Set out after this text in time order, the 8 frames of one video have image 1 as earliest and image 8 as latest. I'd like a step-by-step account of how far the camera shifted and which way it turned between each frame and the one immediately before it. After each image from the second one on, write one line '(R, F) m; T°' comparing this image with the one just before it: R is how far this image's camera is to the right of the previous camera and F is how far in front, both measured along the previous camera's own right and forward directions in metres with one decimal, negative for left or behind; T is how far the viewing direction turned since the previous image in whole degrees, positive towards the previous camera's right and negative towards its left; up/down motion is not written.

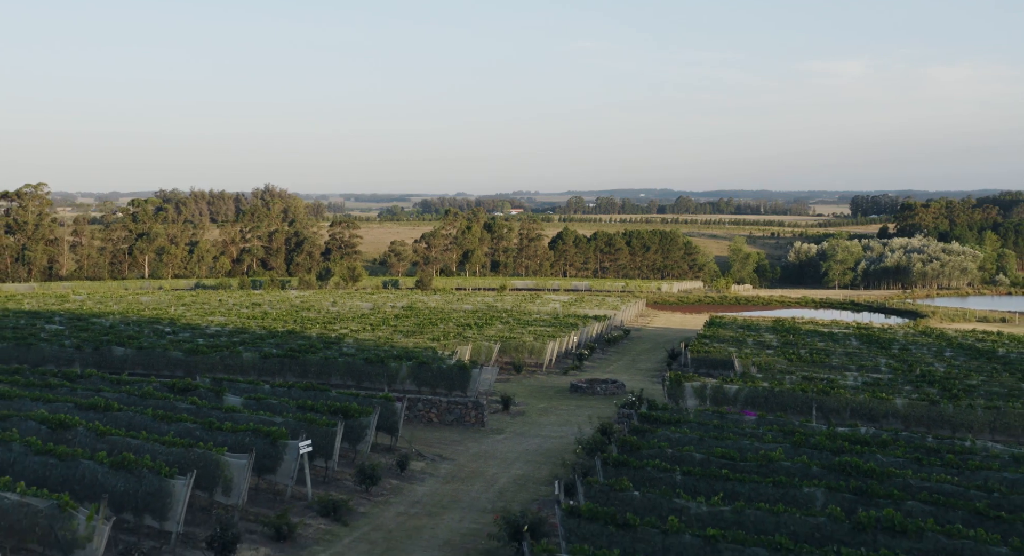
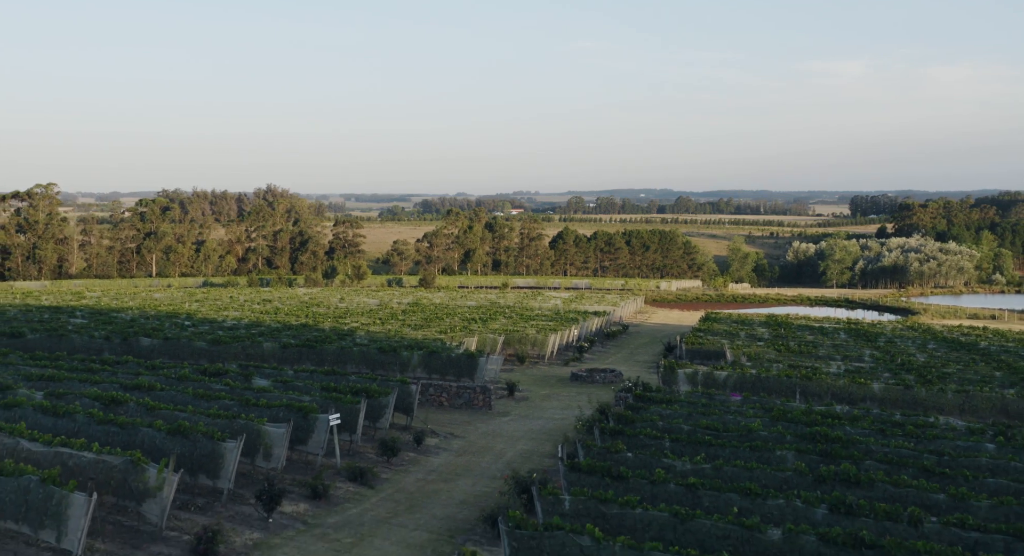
(-0.2, -2.1) m; 0°
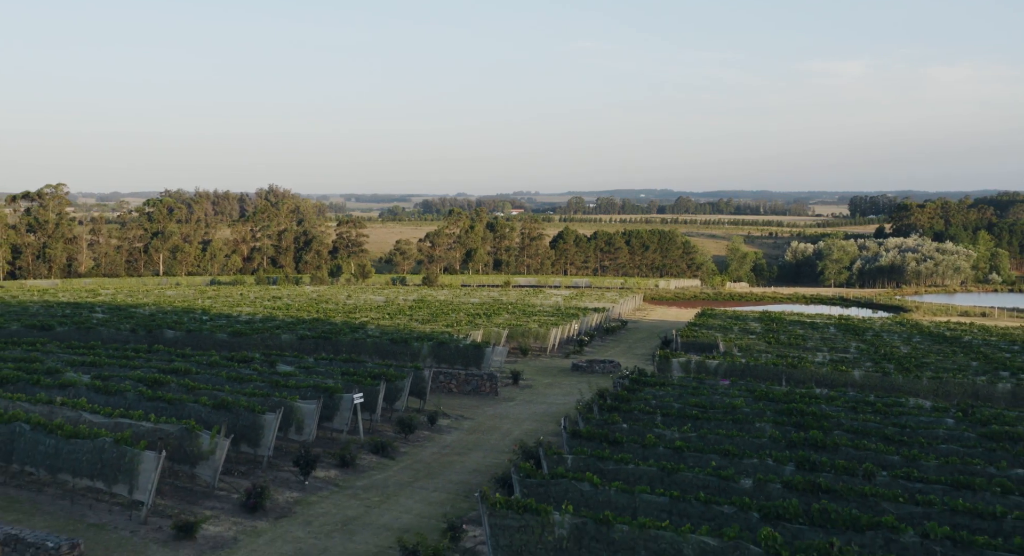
(-0.2, -2.1) m; 0°
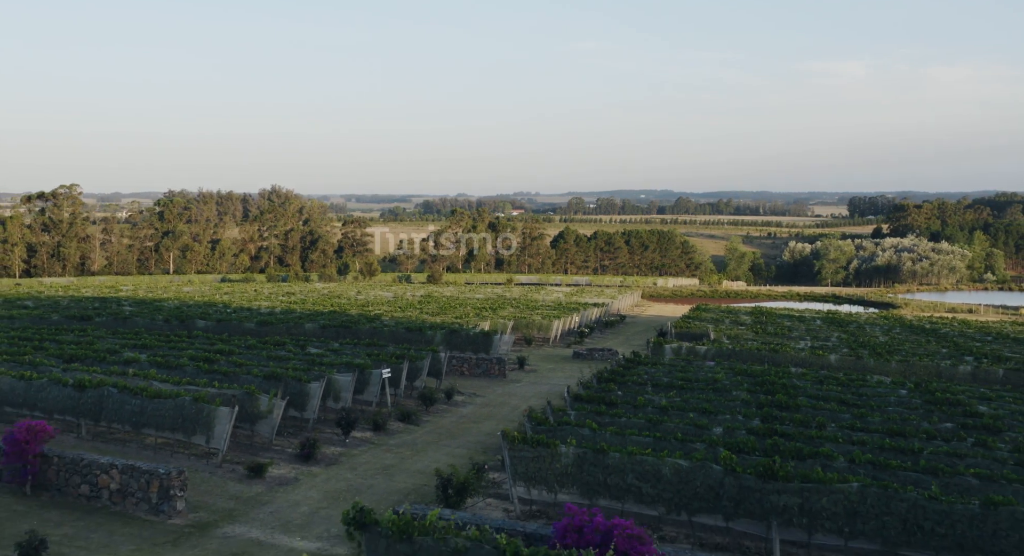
(-0.2, -3.1) m; 0°
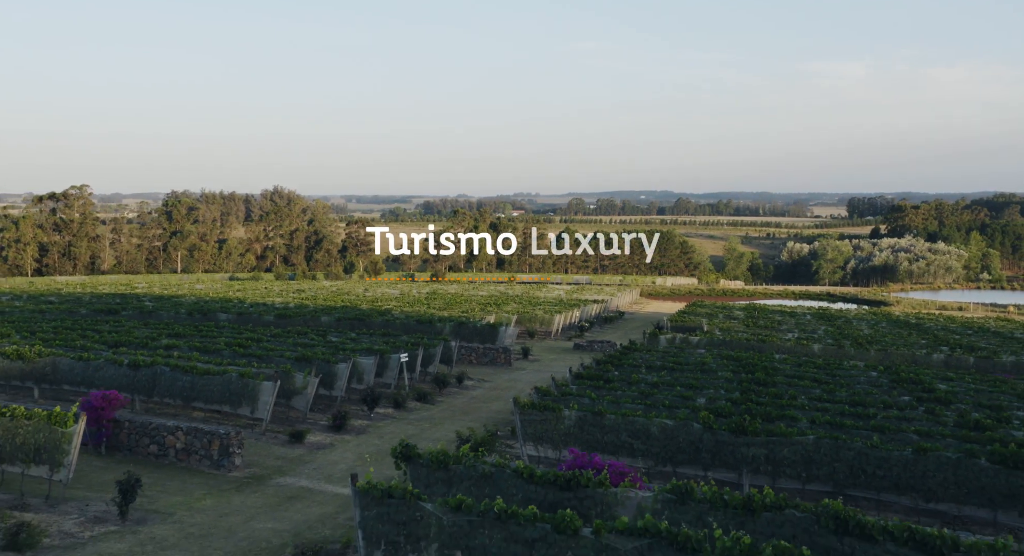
(-0.2, -2.5) m; 0°
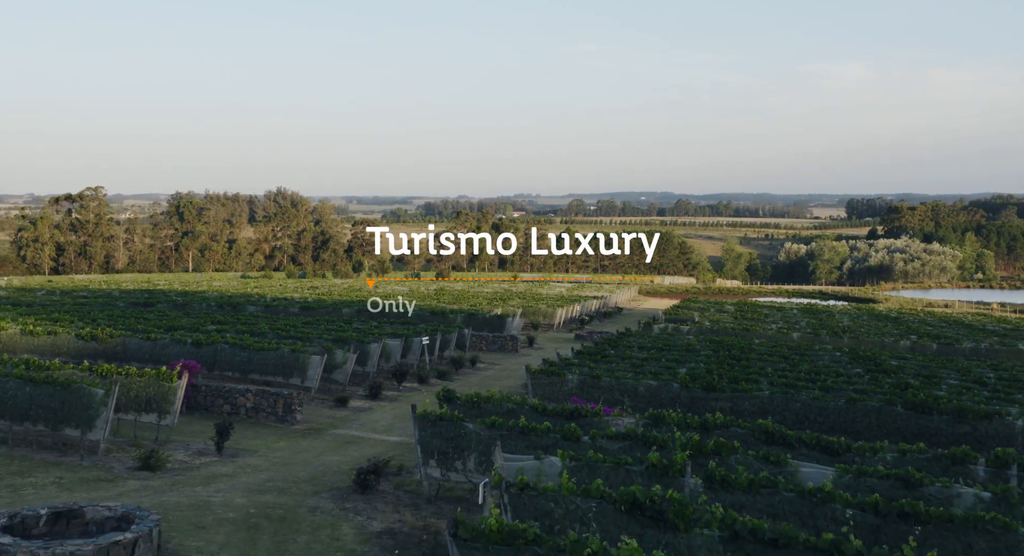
(-0.3, -3.8) m; 0°
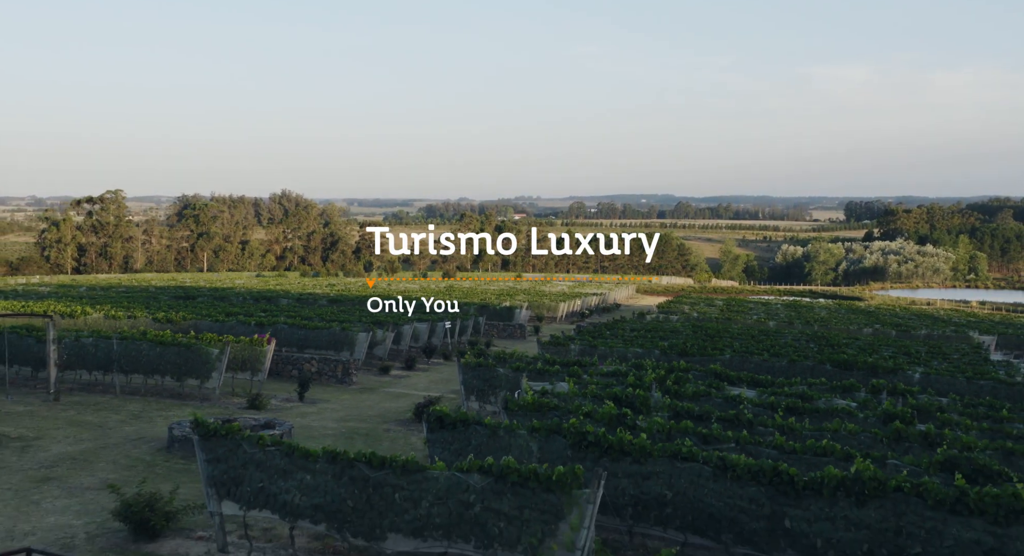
(-0.4, -5.2) m; 0°
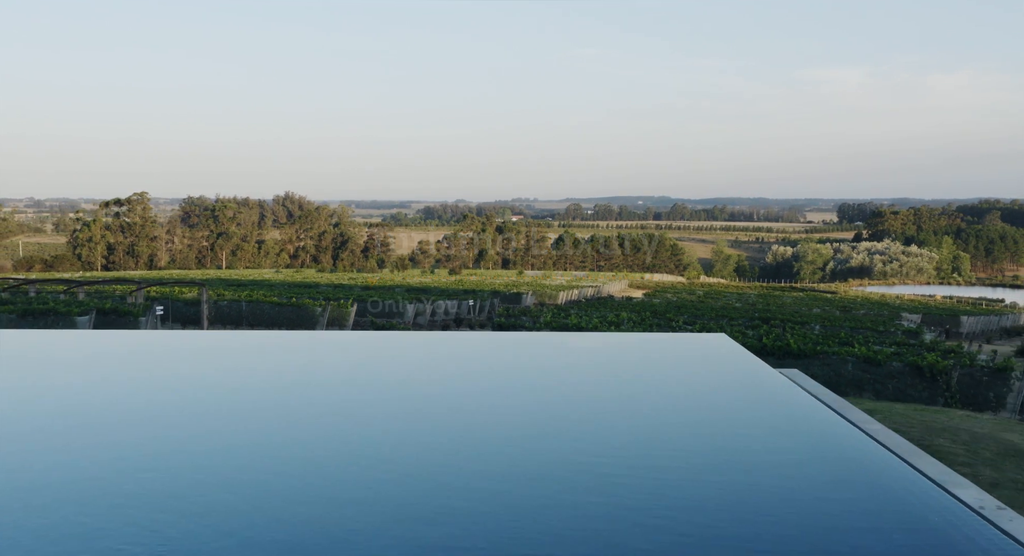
(-0.6, -8.9) m; 0°
